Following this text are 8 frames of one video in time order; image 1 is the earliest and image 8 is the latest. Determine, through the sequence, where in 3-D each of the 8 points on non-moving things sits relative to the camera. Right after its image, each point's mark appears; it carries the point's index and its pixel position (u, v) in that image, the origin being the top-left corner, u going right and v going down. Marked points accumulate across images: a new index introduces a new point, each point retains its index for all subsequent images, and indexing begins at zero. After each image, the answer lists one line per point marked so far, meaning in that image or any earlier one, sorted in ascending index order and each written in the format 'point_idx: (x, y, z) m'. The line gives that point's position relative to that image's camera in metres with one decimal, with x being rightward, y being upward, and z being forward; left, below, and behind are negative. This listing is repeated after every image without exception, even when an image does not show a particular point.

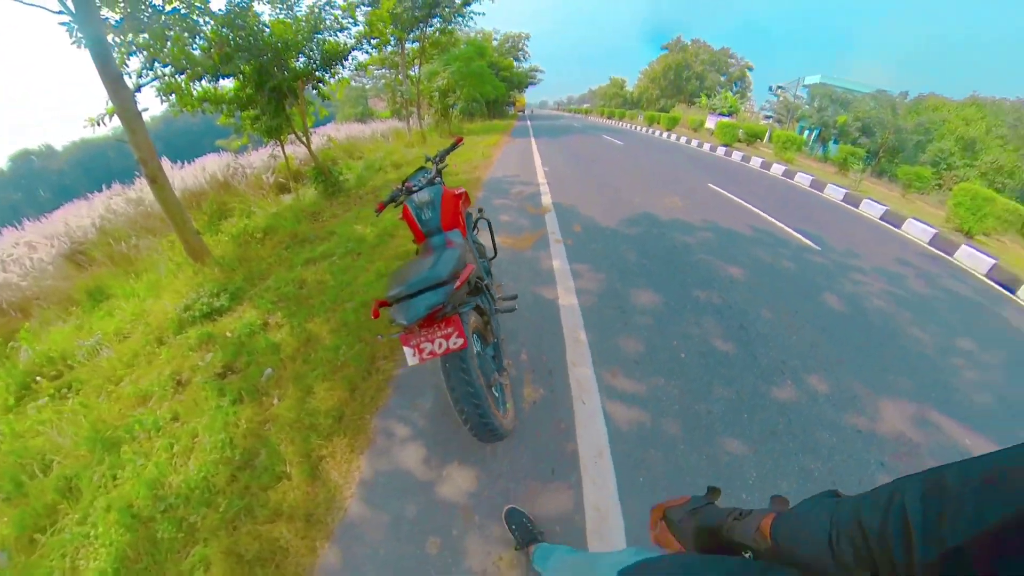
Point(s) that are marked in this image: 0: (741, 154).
0: (+9.6, +5.9, +15.7) m
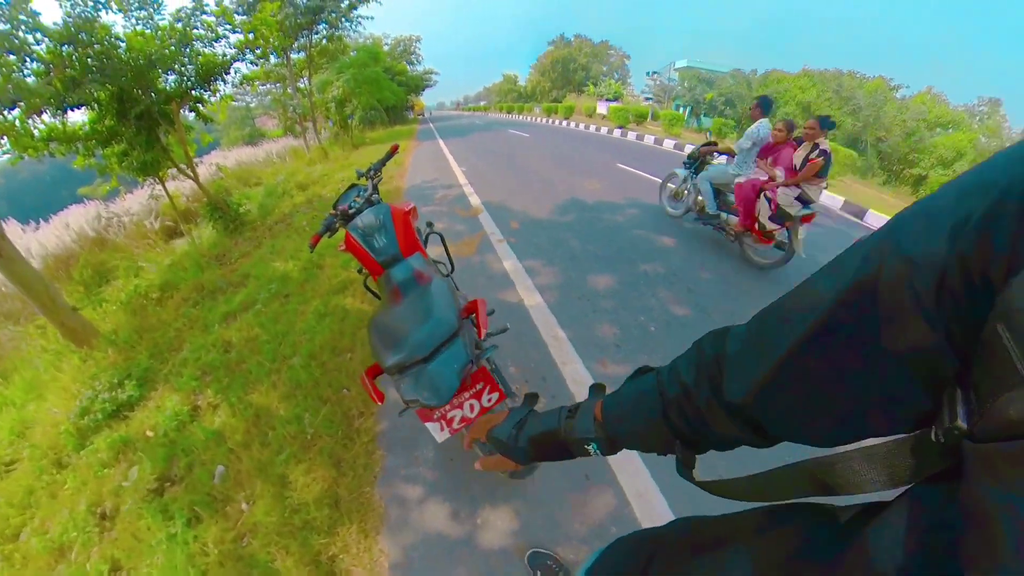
0: (+5.5, +7.3, +17.0) m
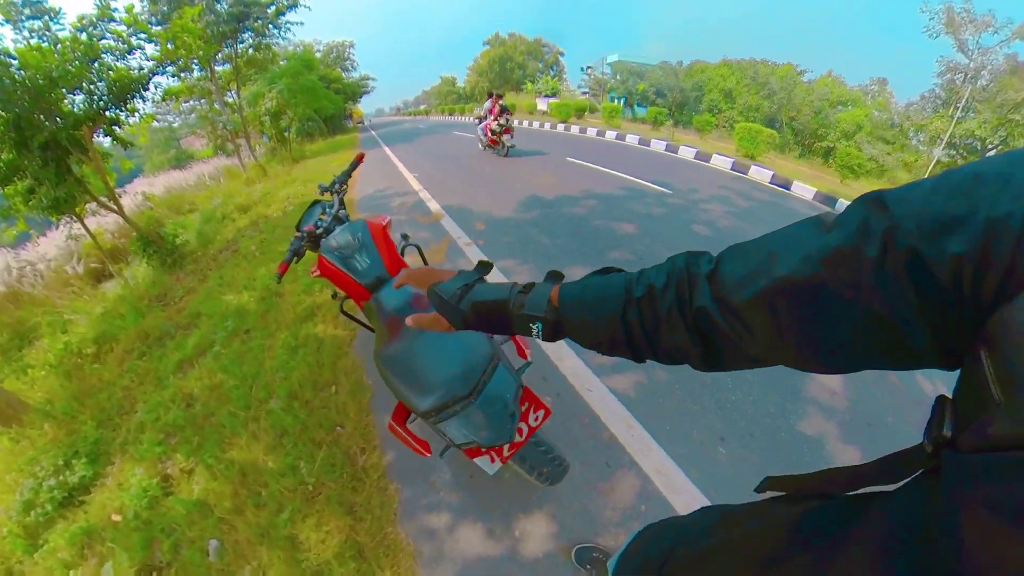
0: (+3.0, +7.7, +17.4) m
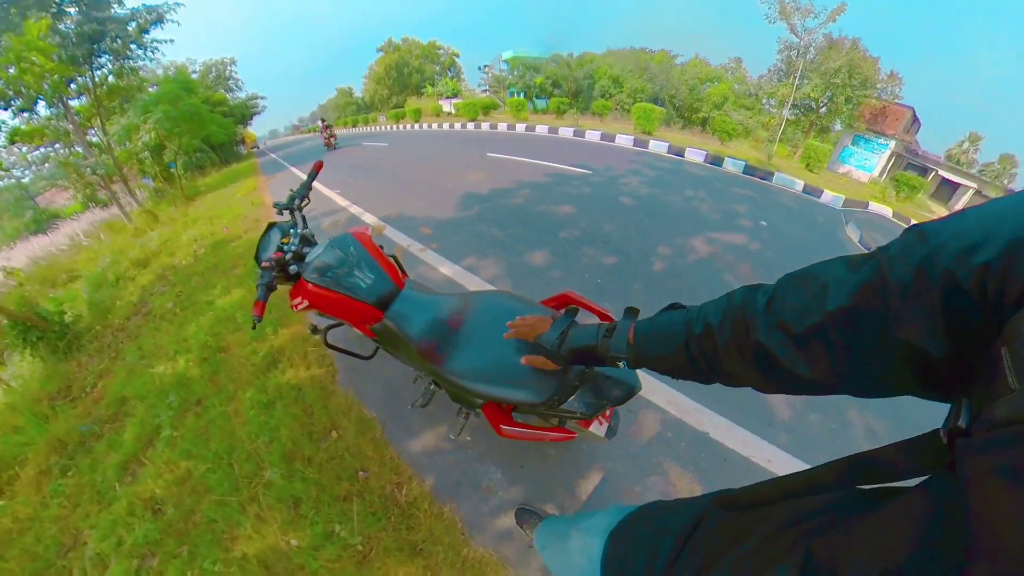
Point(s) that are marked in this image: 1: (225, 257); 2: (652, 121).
0: (-1.1, +7.8, +17.4) m
1: (-4.0, +0.4, +5.1) m
2: (+5.2, +6.2, +13.8) m
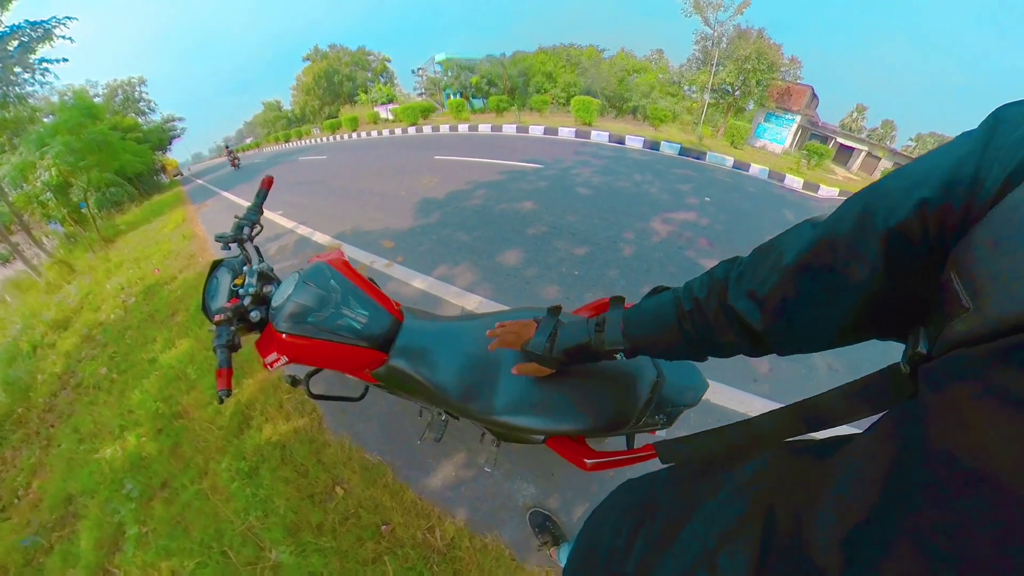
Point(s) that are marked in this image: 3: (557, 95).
0: (-3.6, +7.4, +17.0) m
1: (-4.2, -0.2, +4.5) m
2: (+3.1, +6.6, +14.1) m
3: (+2.3, +9.7, +18.6) m
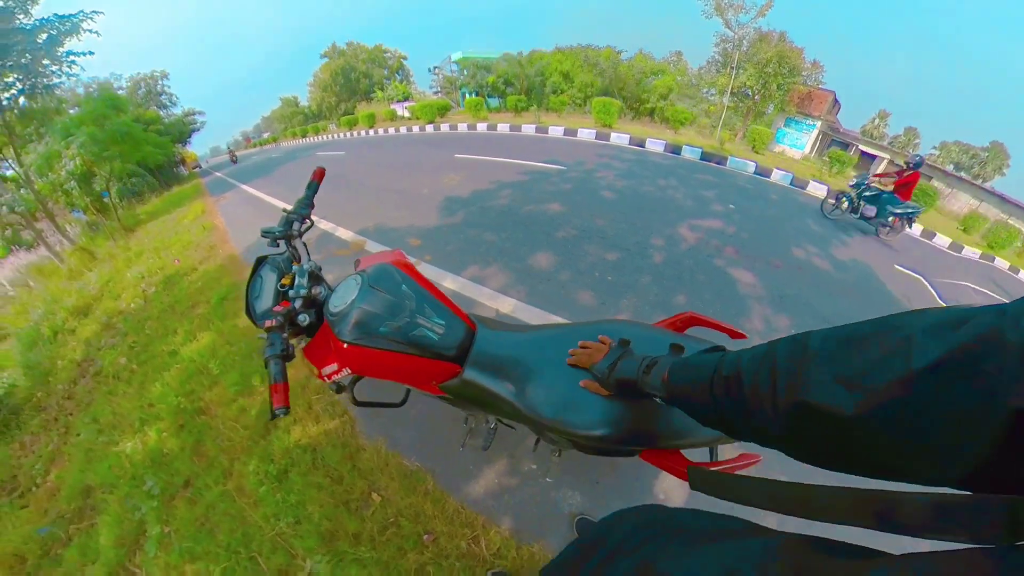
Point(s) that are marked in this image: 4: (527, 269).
0: (-2.9, +7.5, +17.0) m
1: (-4.0, -0.1, +4.5) m
2: (+3.8, +6.5, +13.9) m
3: (+3.2, +9.7, +18.4) m
4: (+0.2, +0.2, +4.6) m
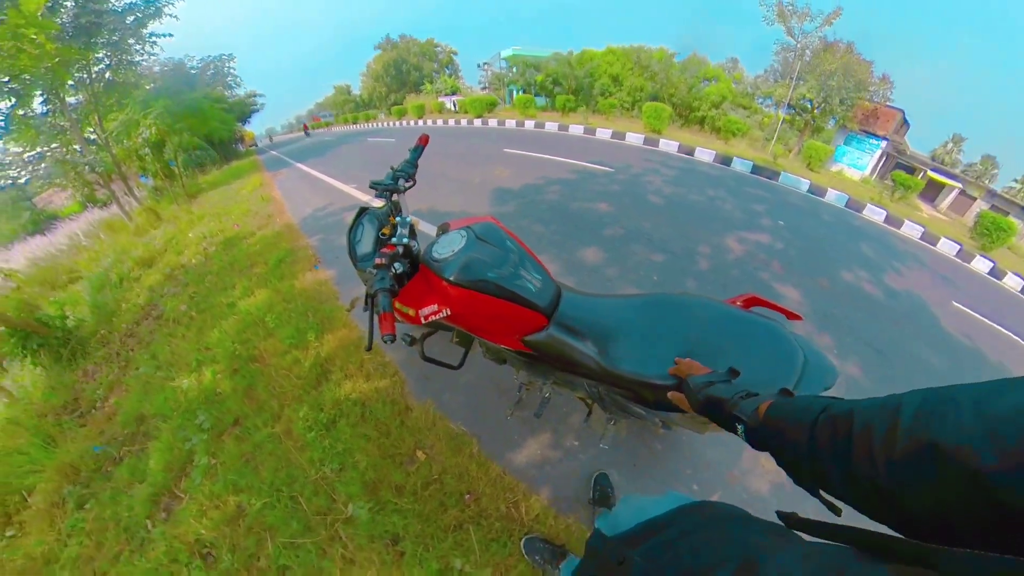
0: (-0.8, +7.8, +17.1) m
1: (-3.5, +0.4, +4.7) m
2: (+5.5, +6.2, +13.5) m
3: (+5.5, +9.4, +18.1) m
4: (+0.7, +0.3, +4.5) m
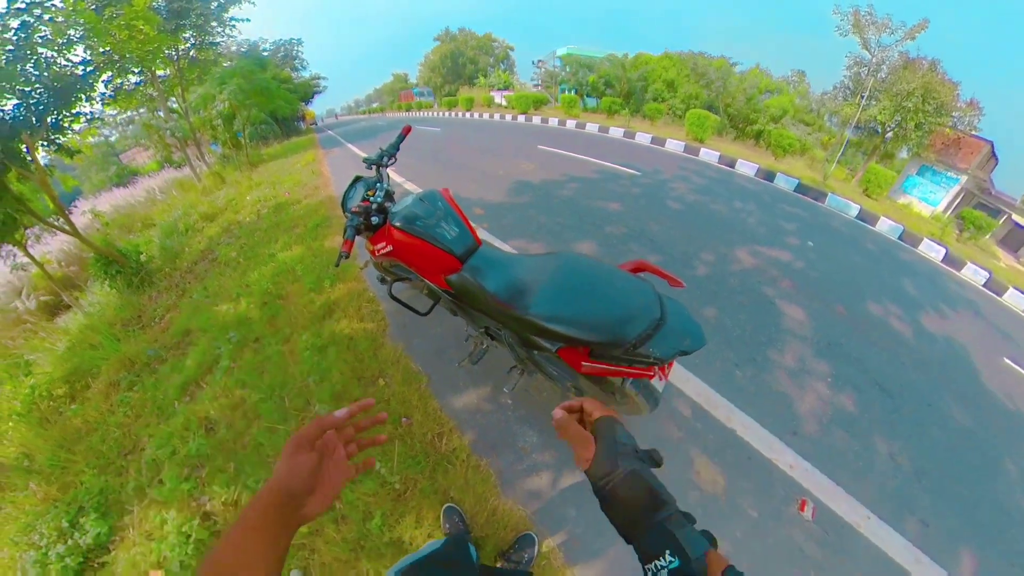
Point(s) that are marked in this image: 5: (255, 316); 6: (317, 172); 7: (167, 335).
0: (+1.2, +8.1, +17.4) m
1: (-3.4, +1.0, +5.3) m
2: (+7.0, +5.8, +13.3) m
3: (+7.8, +8.9, +17.7) m
4: (+0.7, +0.4, +4.8) m
5: (-2.2, -0.3, +3.1) m
6: (-4.6, +2.7, +8.4) m
7: (-3.0, -0.4, +3.1) m
